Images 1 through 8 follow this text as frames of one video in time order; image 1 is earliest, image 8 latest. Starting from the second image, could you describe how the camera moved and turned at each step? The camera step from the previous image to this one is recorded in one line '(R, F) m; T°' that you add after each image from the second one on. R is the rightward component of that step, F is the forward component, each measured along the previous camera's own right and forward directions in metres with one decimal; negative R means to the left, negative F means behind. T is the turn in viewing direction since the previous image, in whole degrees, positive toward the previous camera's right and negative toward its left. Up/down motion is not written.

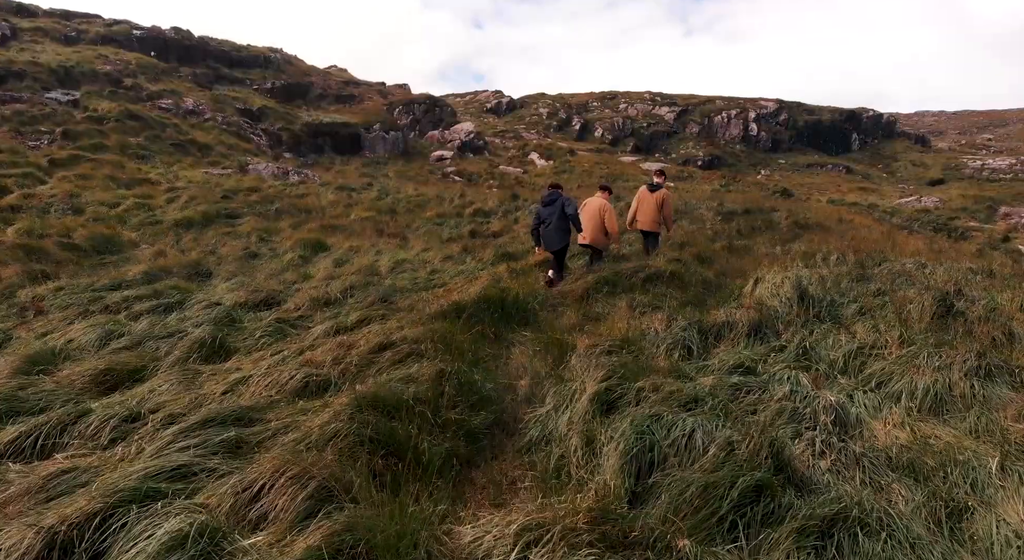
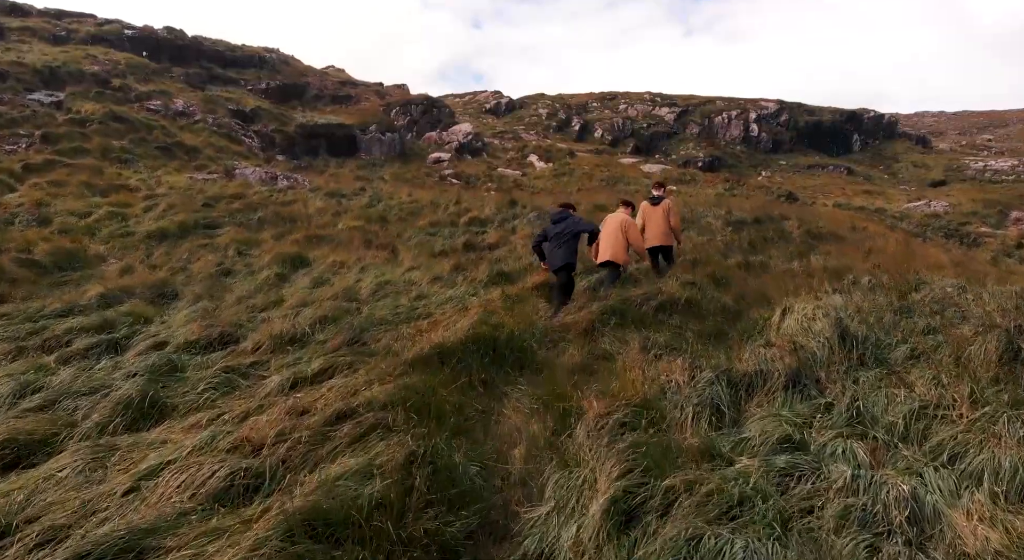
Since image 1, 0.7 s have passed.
(+0.1, +0.9) m; 0°
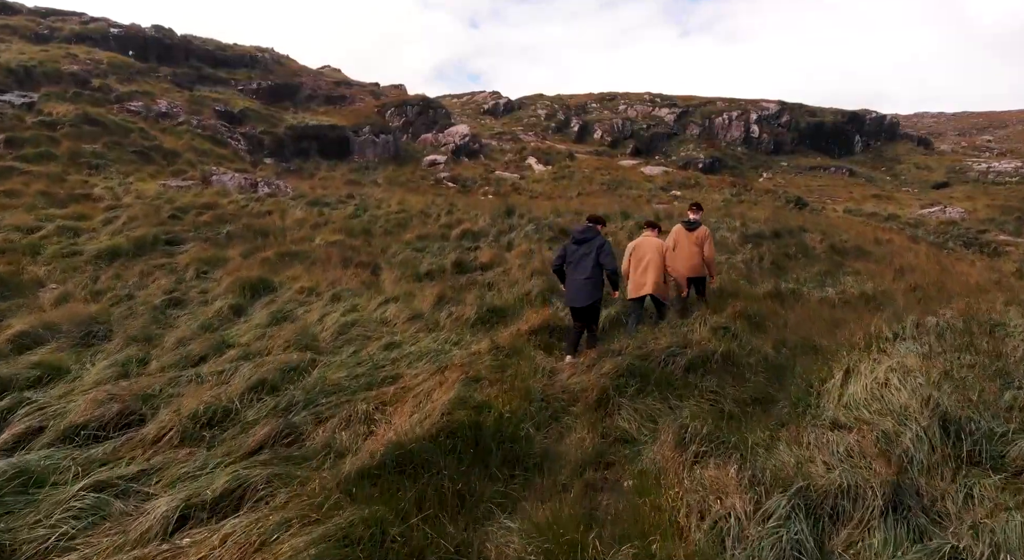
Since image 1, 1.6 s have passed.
(+0.1, +1.4) m; 0°
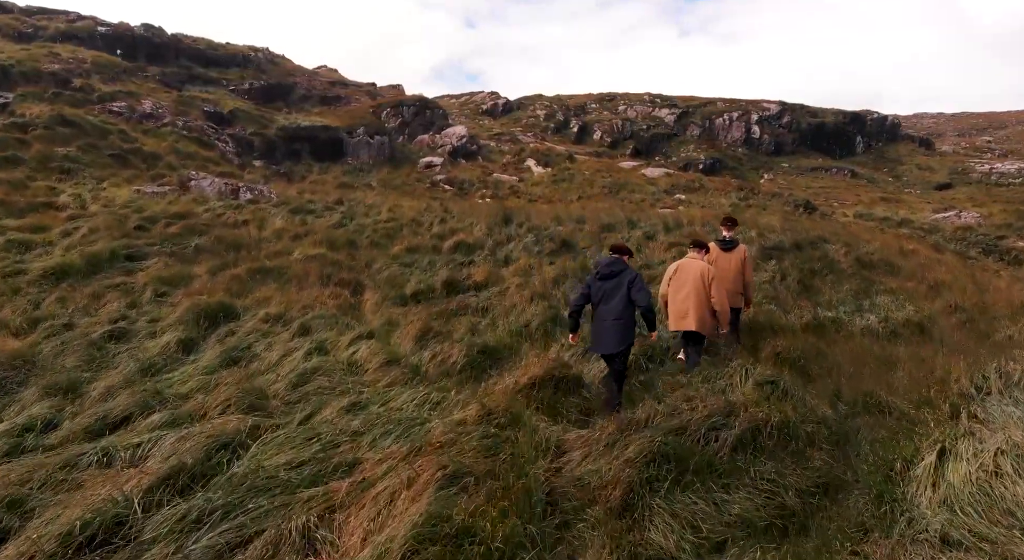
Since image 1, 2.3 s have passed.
(0.0, +1.2) m; 0°
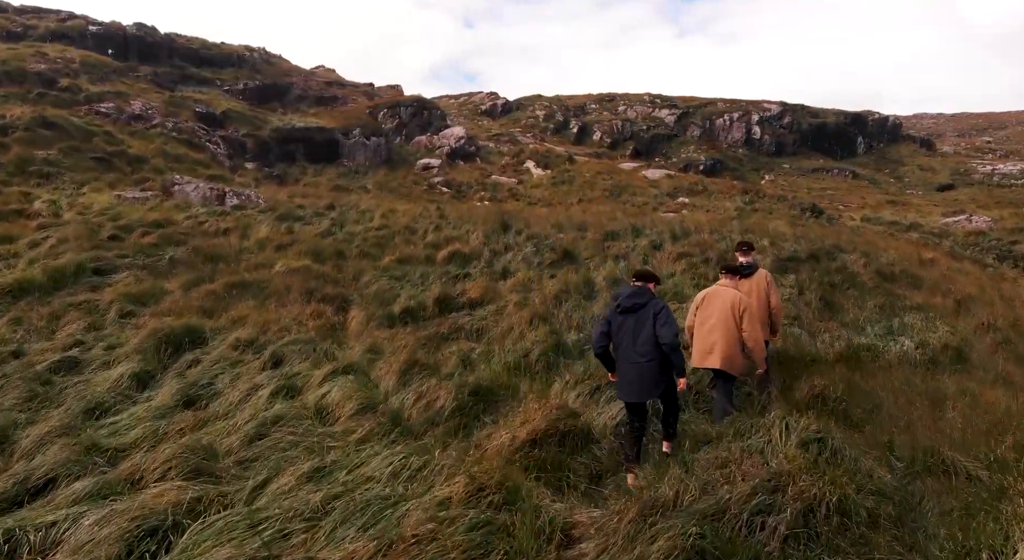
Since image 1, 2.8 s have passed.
(0.0, +0.8) m; 0°
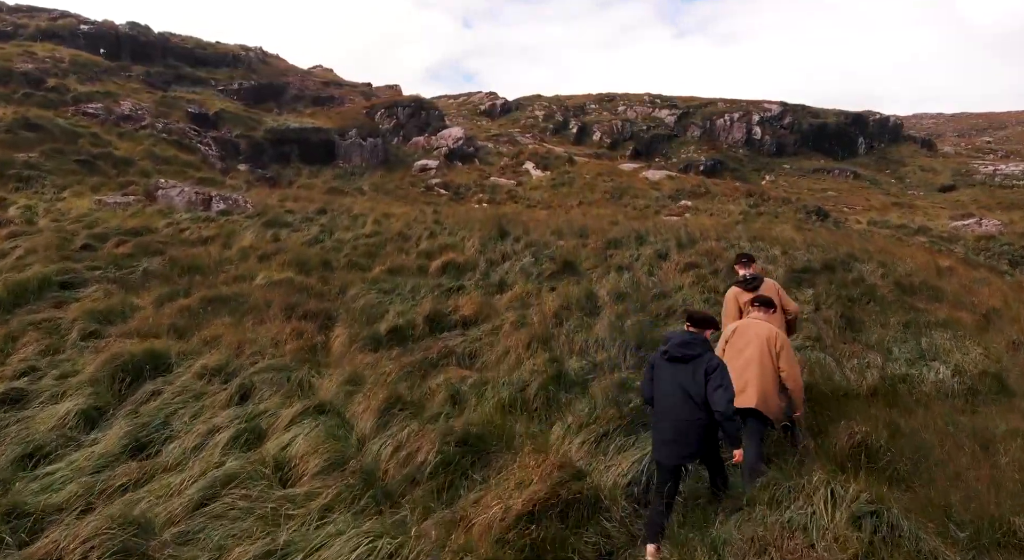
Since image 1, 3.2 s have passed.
(0.0, +0.7) m; 0°
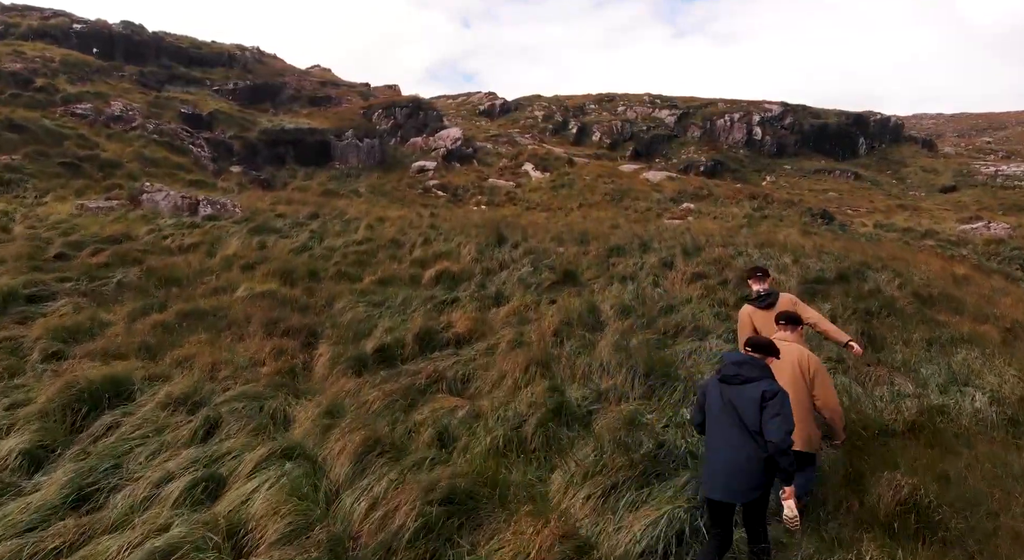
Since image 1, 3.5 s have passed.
(0.0, +0.6) m; 0°
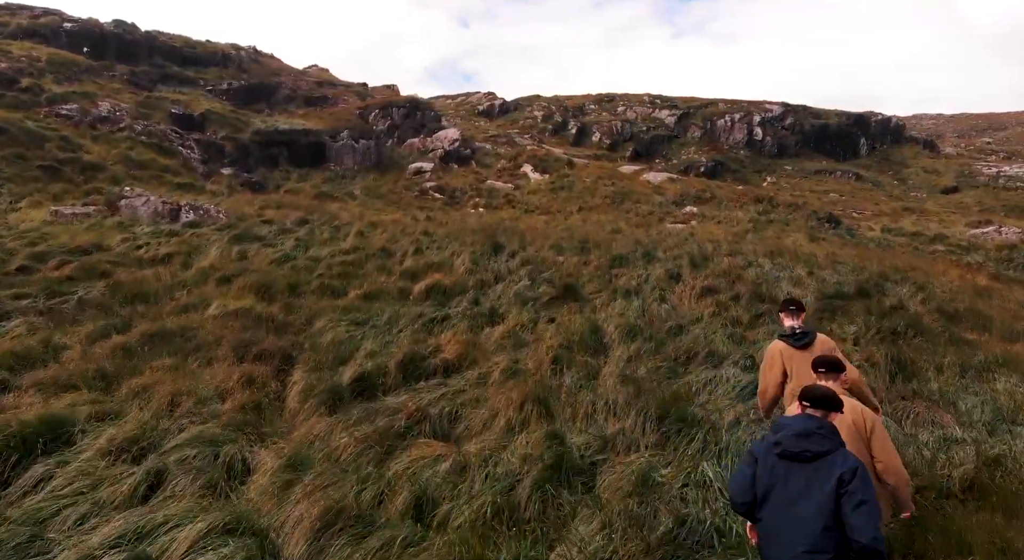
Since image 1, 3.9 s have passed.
(+0.1, +0.8) m; 0°
